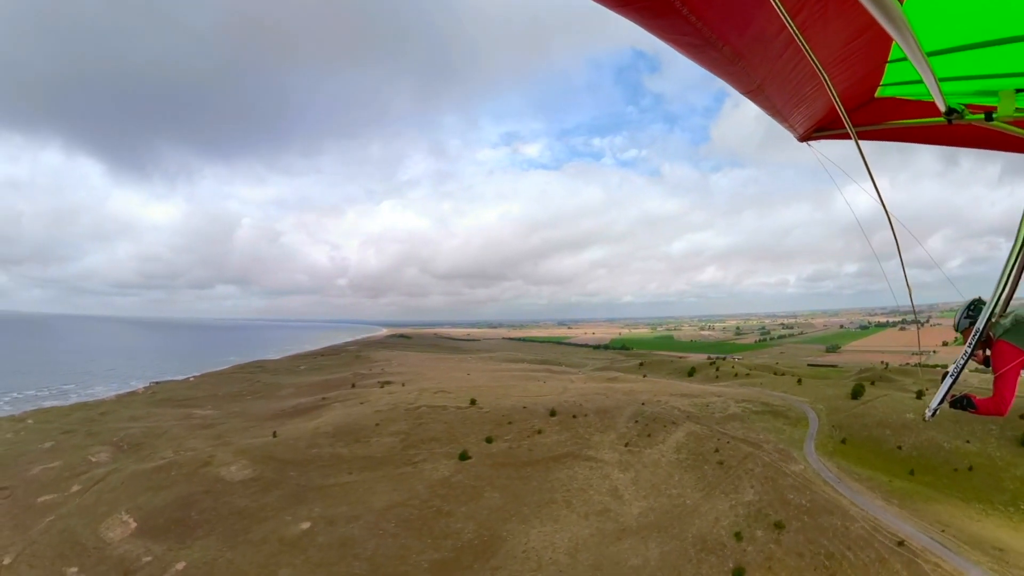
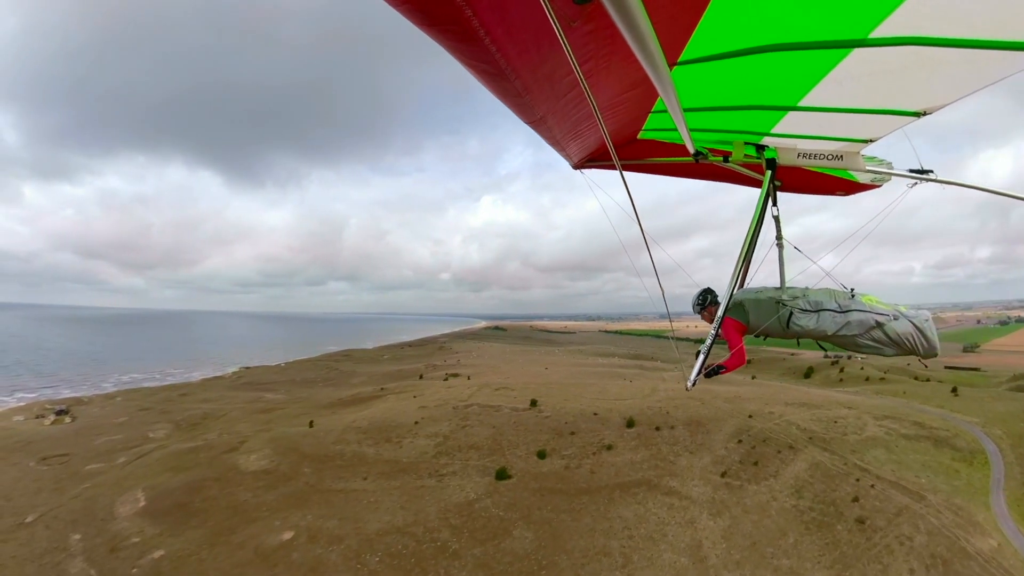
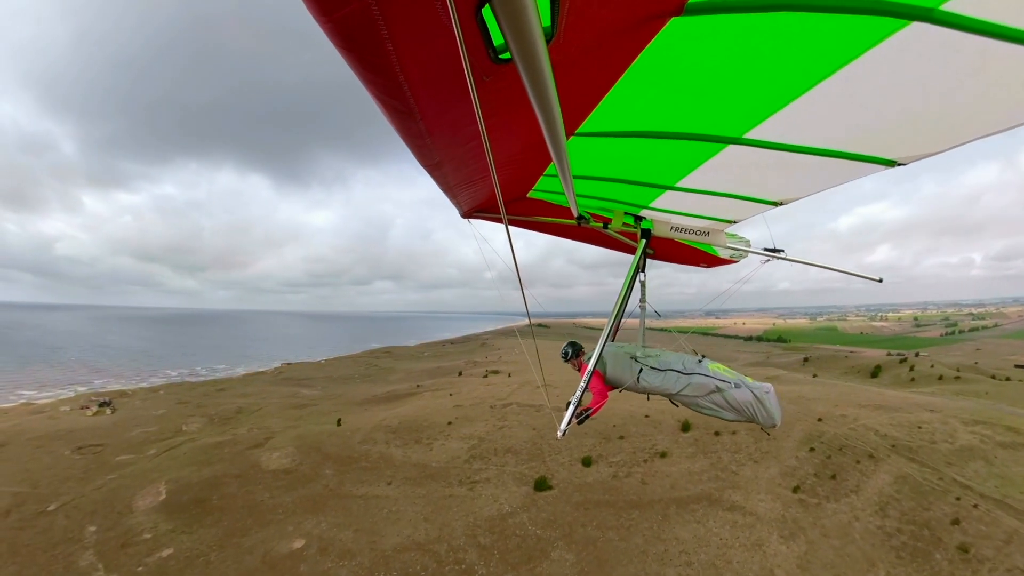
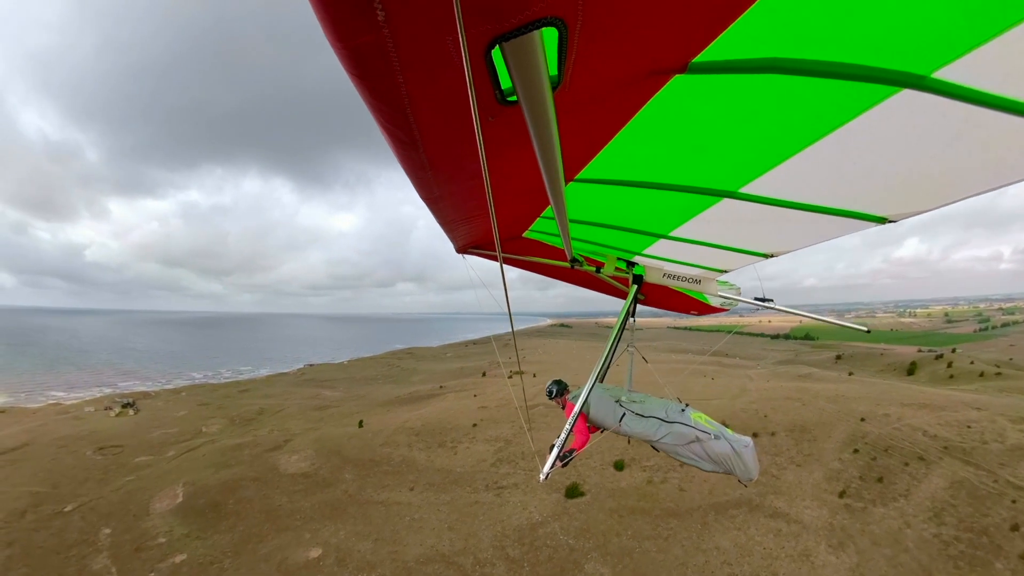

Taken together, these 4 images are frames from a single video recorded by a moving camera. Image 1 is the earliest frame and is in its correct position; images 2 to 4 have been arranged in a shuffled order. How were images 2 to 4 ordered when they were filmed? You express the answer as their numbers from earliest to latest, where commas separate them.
2, 3, 4
